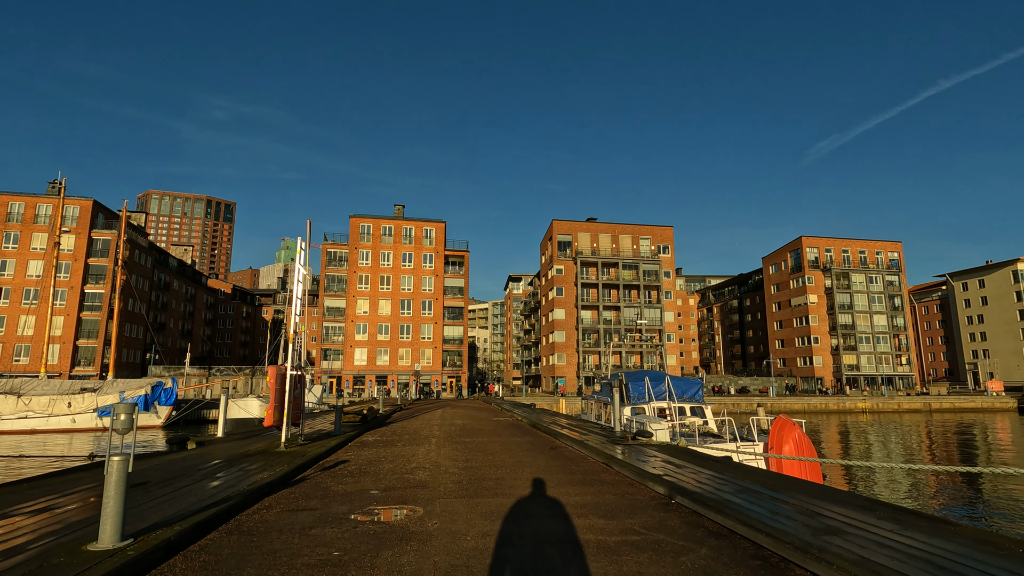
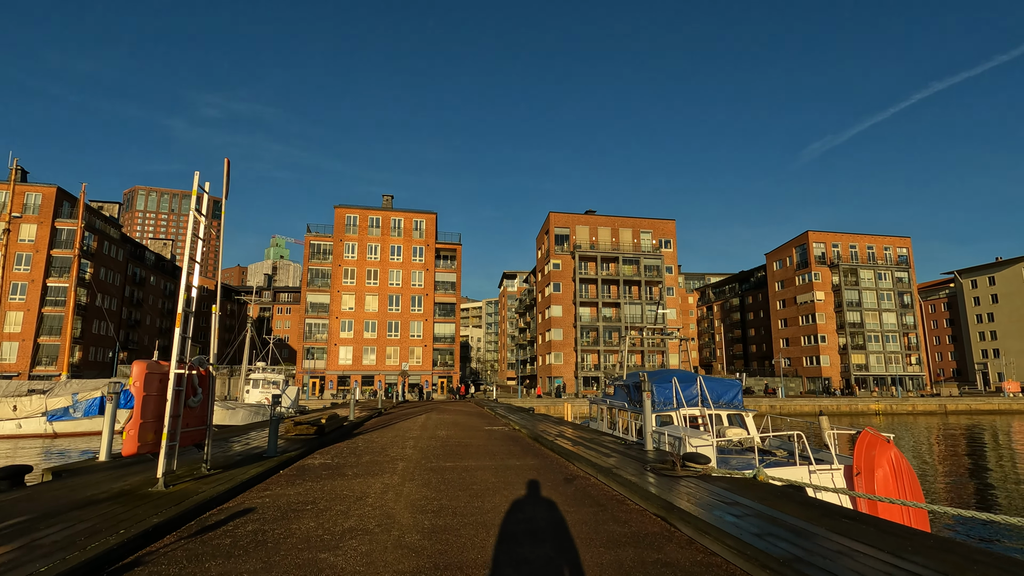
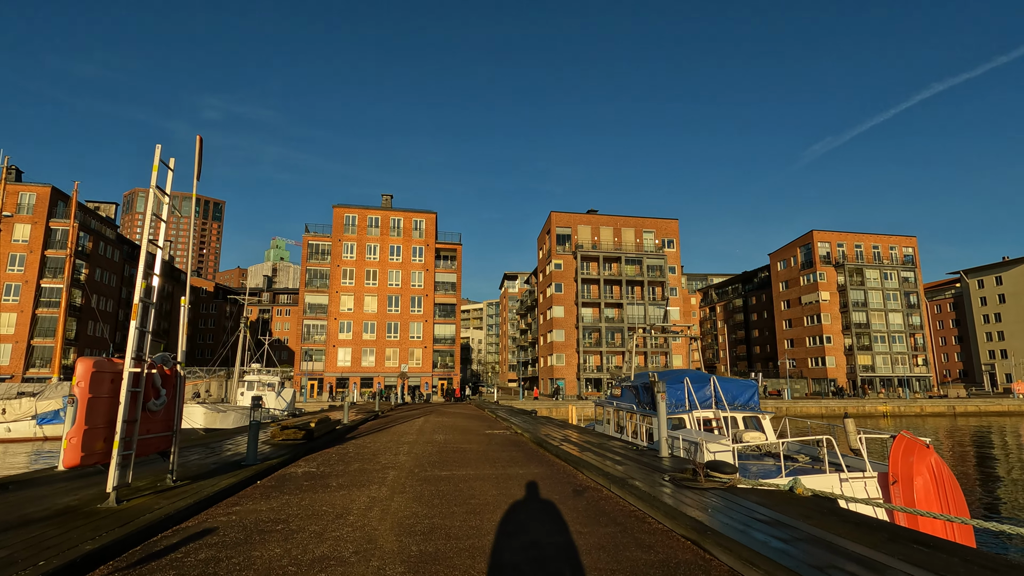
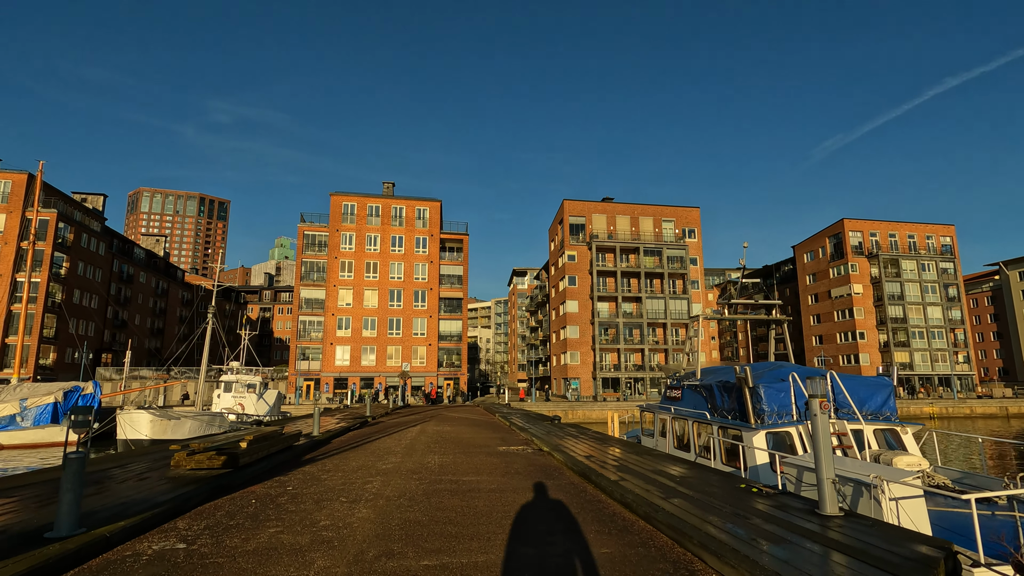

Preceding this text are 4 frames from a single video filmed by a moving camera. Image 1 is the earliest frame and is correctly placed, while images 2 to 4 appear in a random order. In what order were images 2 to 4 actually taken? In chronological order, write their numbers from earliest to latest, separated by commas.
2, 3, 4
